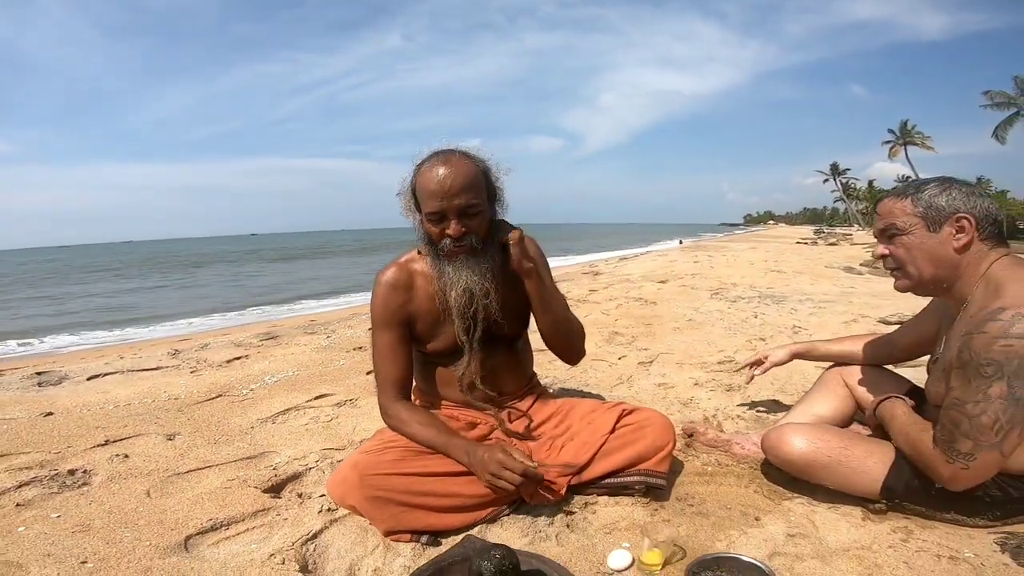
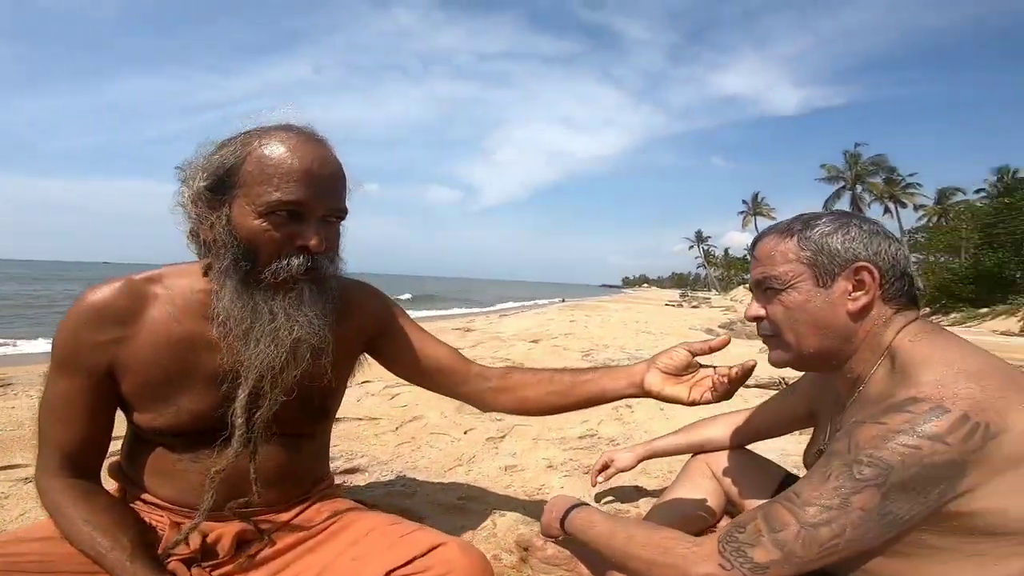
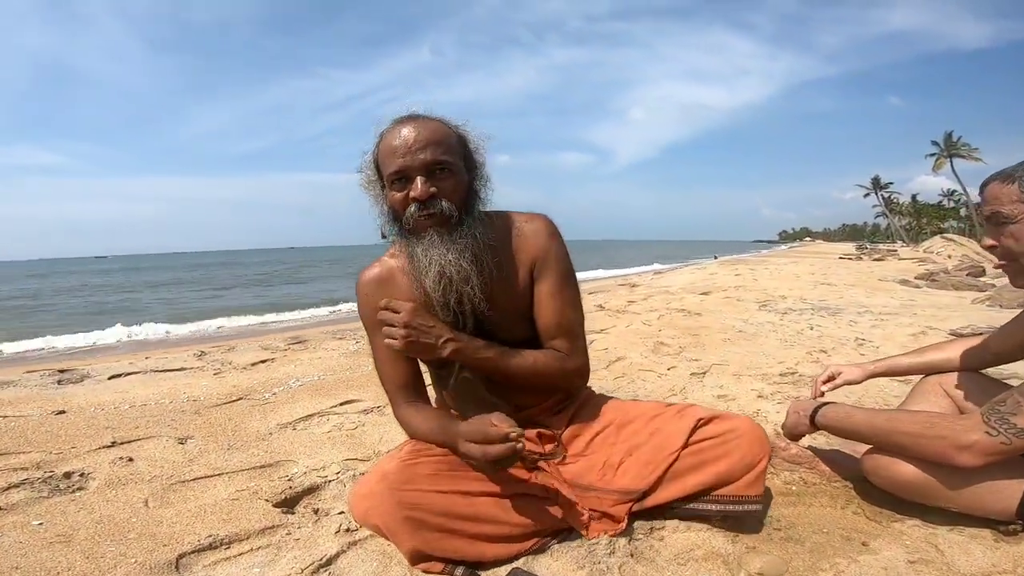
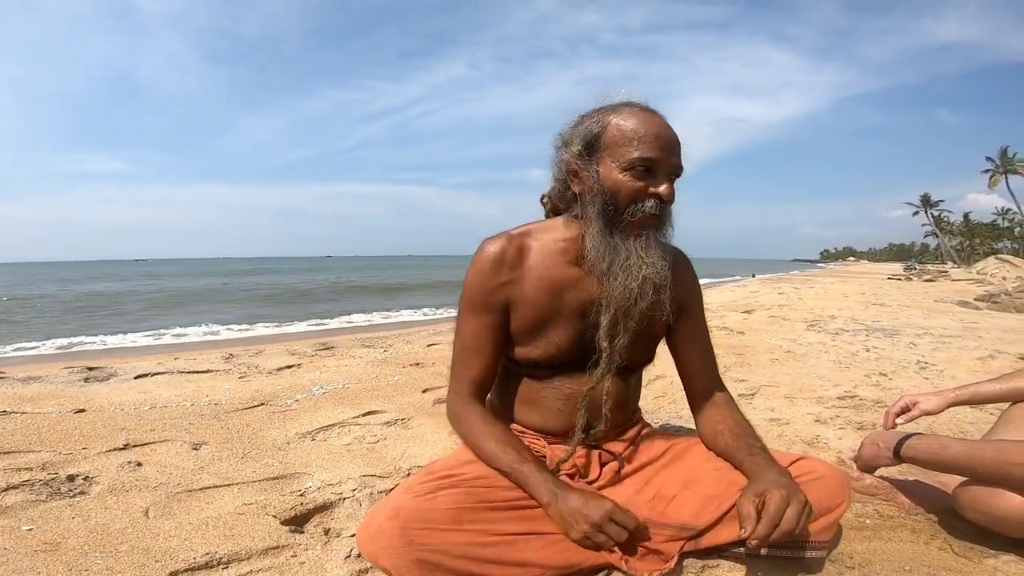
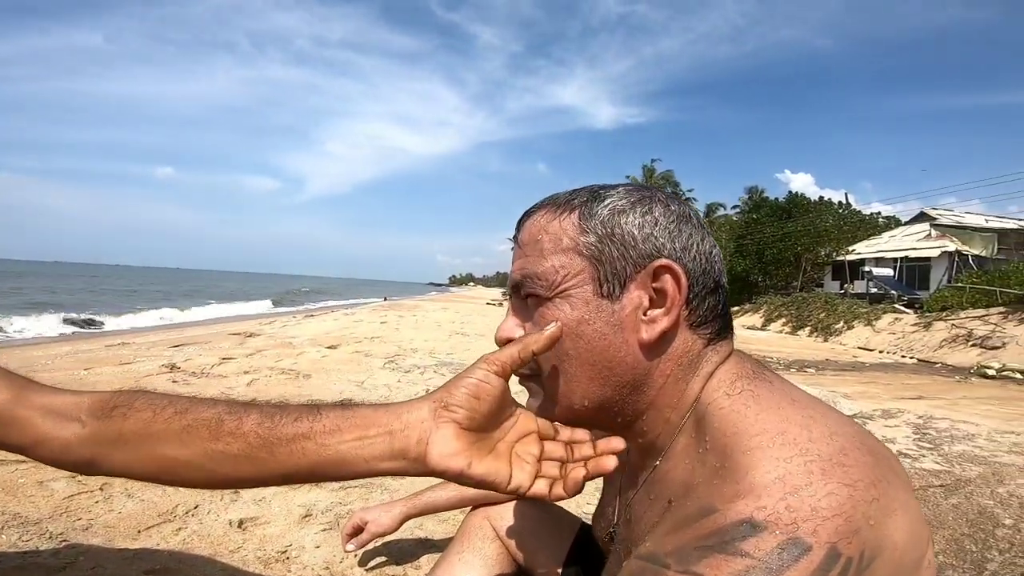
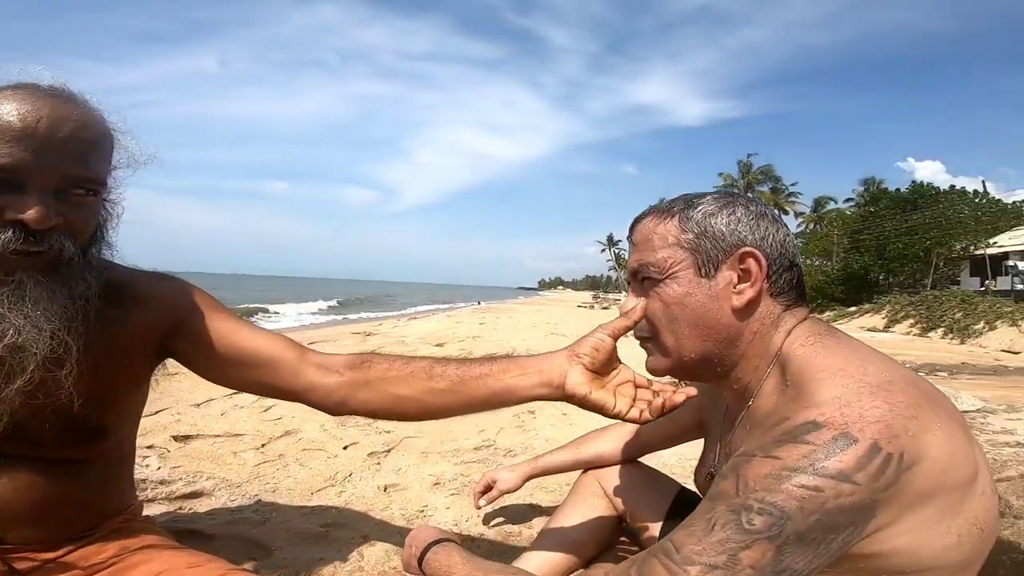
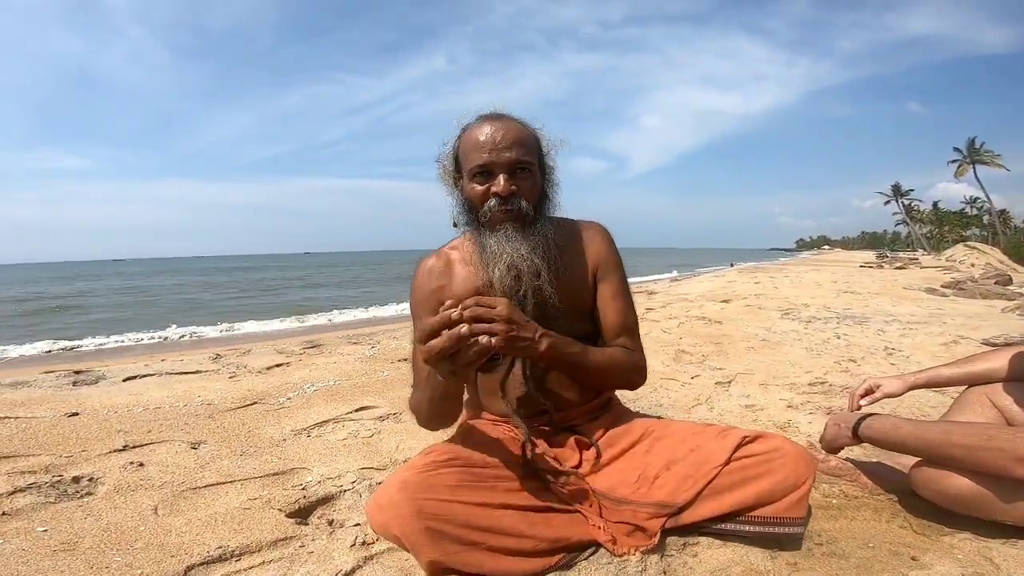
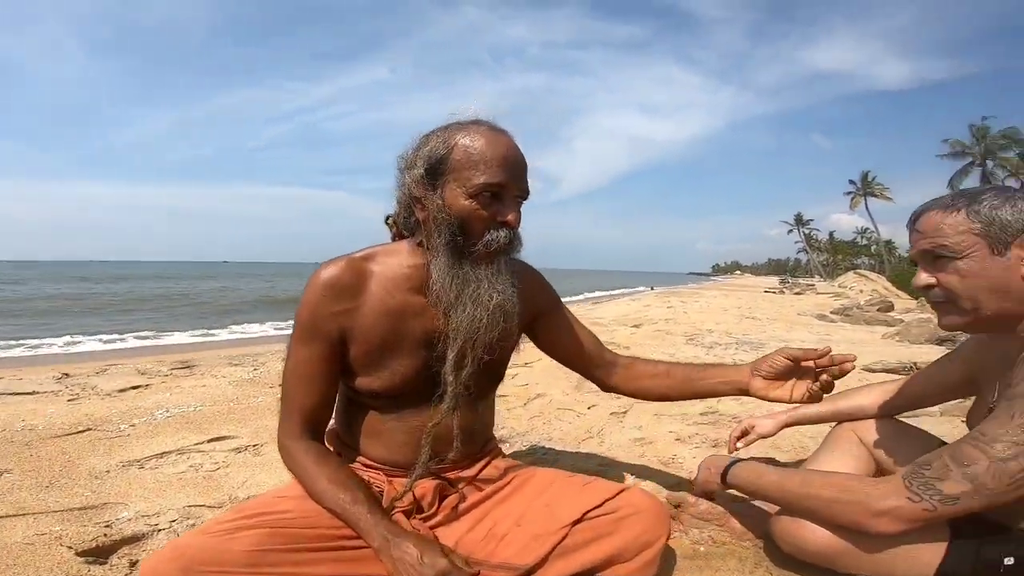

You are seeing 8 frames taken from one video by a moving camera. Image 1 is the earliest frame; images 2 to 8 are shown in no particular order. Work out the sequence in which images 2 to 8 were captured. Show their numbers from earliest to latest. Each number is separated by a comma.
3, 7, 4, 8, 2, 6, 5
